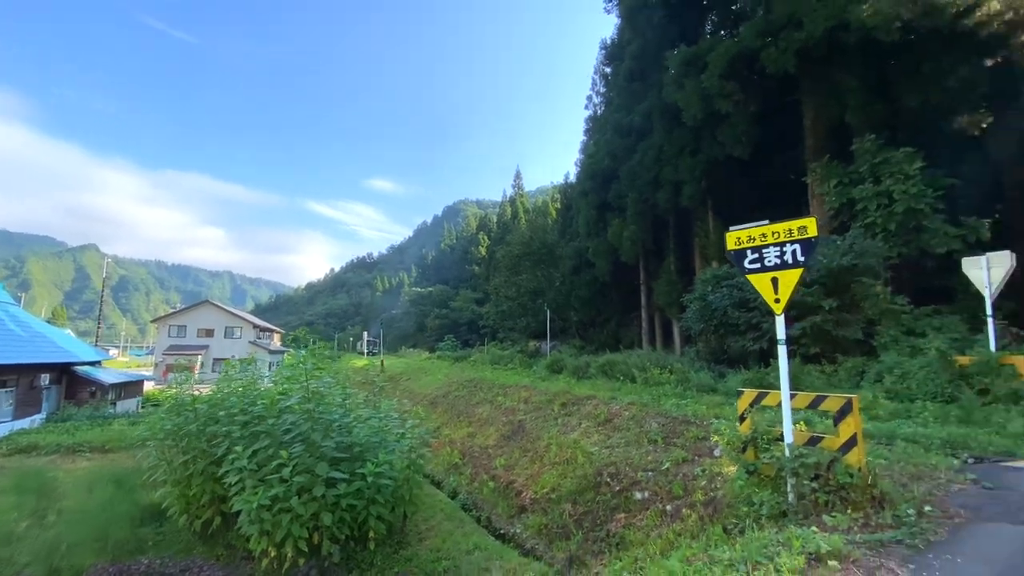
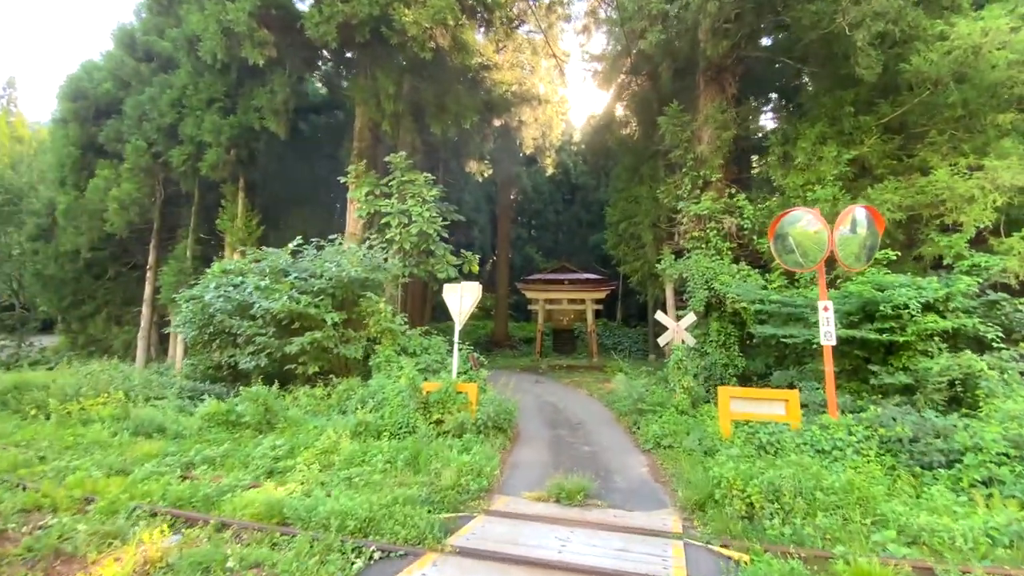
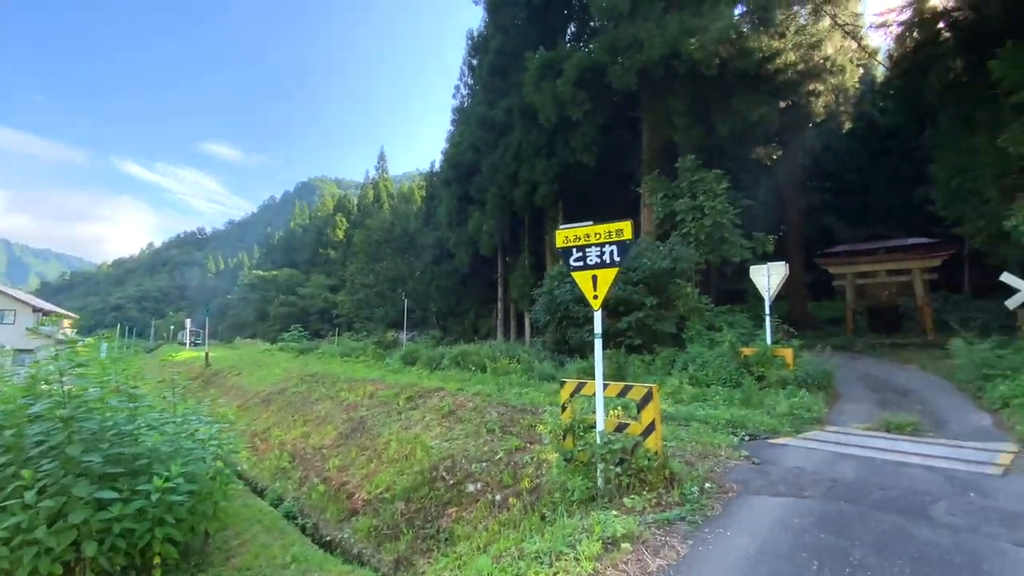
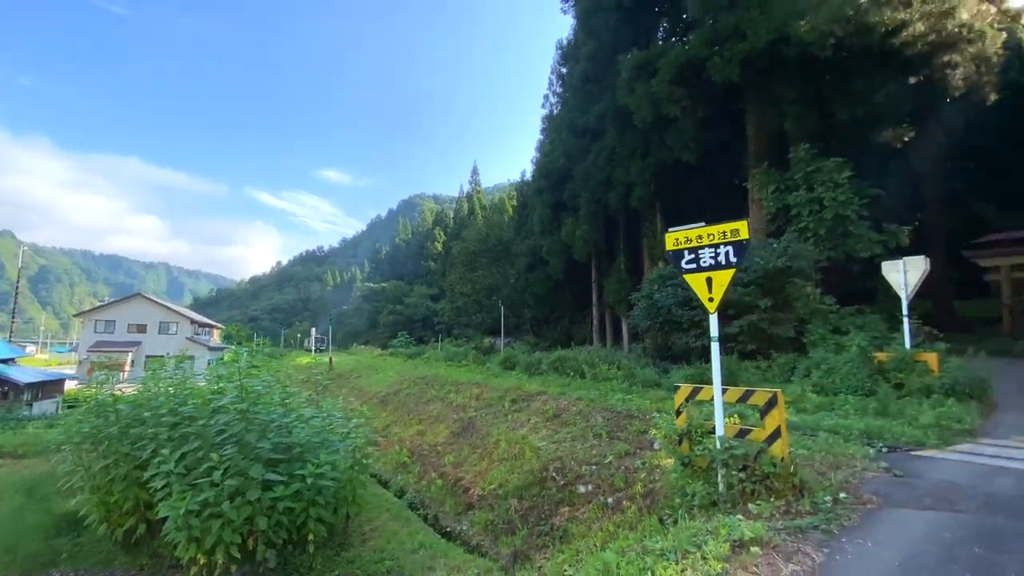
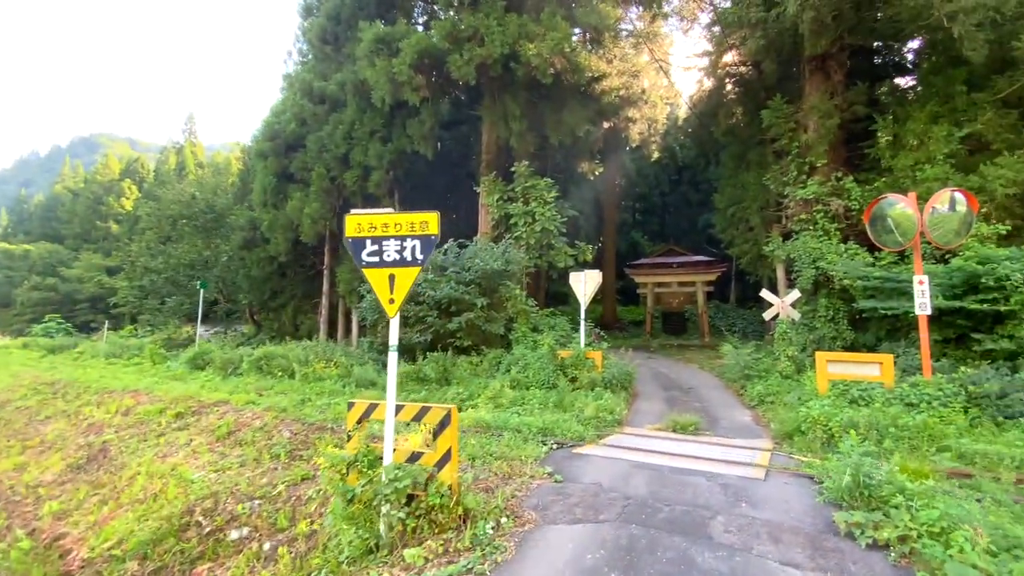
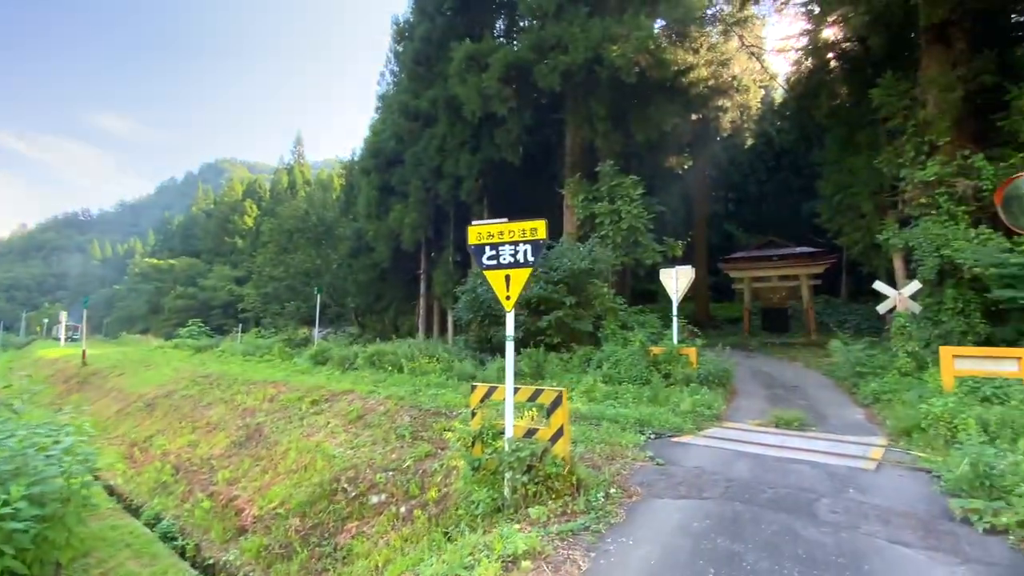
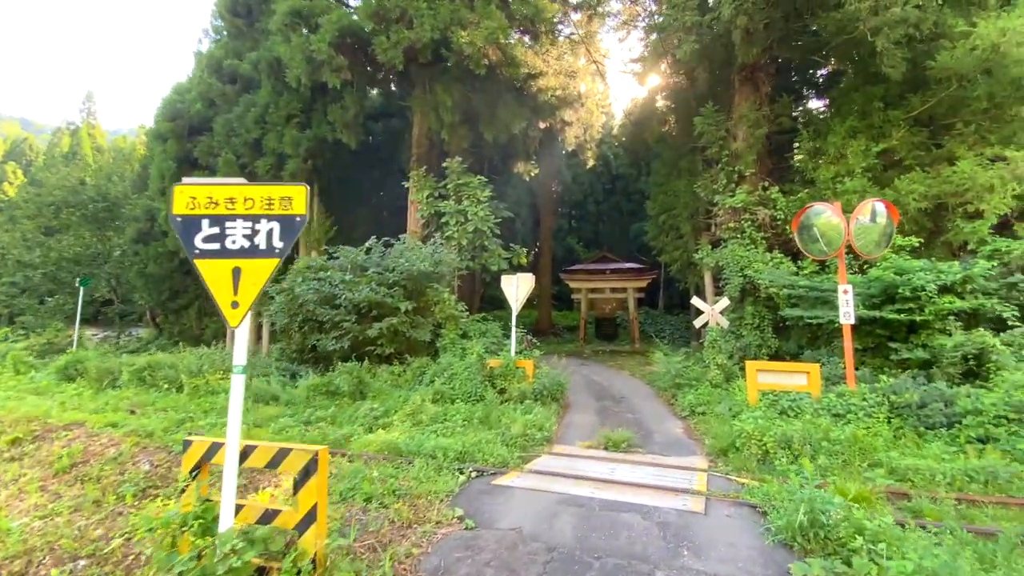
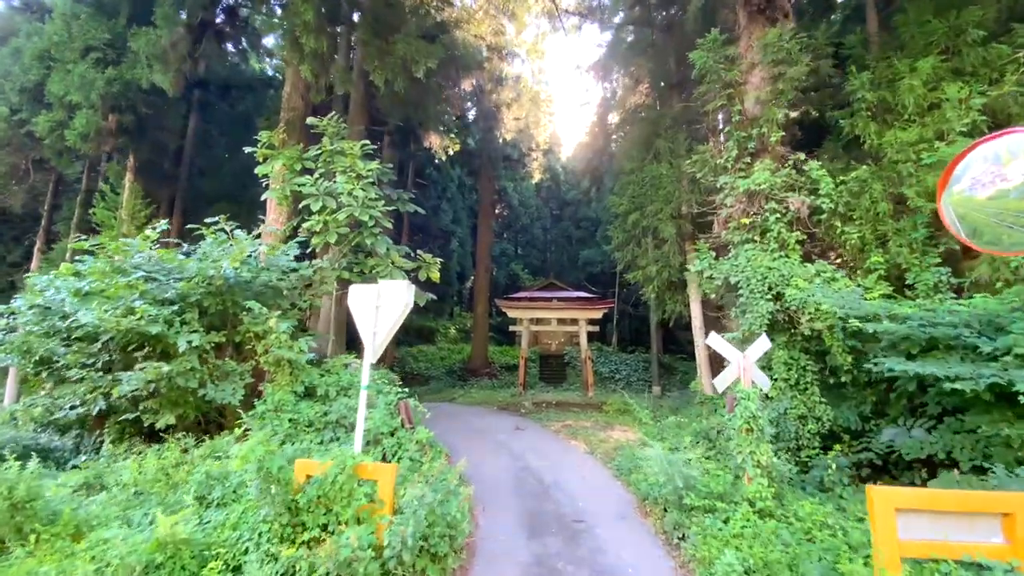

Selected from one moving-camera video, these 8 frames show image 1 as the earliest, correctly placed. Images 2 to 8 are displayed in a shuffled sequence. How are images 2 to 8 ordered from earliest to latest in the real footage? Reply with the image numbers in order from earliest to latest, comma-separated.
4, 3, 6, 5, 7, 2, 8
